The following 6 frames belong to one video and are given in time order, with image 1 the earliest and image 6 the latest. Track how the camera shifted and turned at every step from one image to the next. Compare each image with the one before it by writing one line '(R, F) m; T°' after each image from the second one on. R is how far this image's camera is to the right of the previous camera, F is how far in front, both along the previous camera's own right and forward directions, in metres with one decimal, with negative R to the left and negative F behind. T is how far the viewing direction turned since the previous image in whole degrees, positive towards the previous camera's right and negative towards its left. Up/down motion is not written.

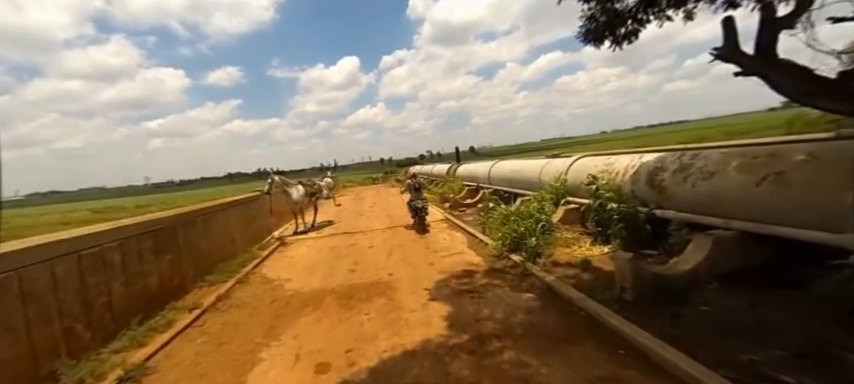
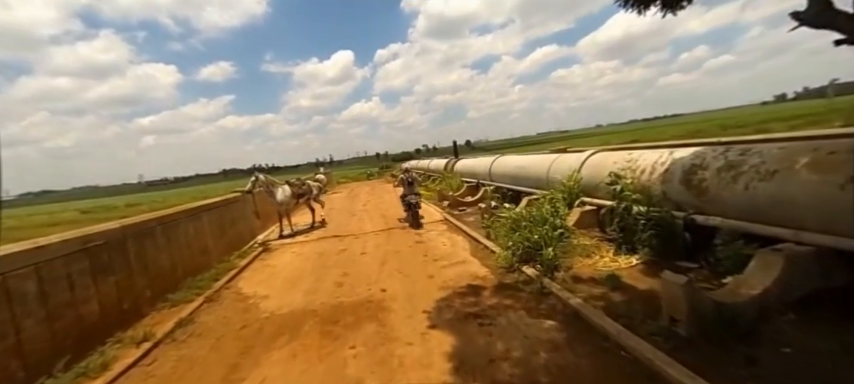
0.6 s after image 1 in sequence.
(0.0, +0.9) m; +1°
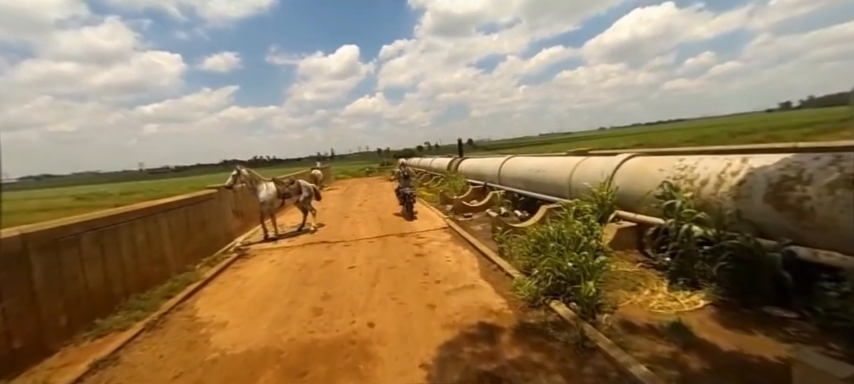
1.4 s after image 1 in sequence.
(0.0, +1.2) m; 0°
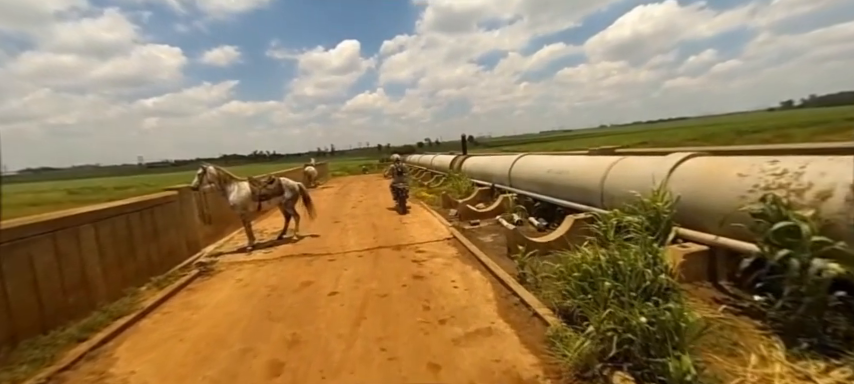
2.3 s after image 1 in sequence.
(0.0, +1.3) m; 0°
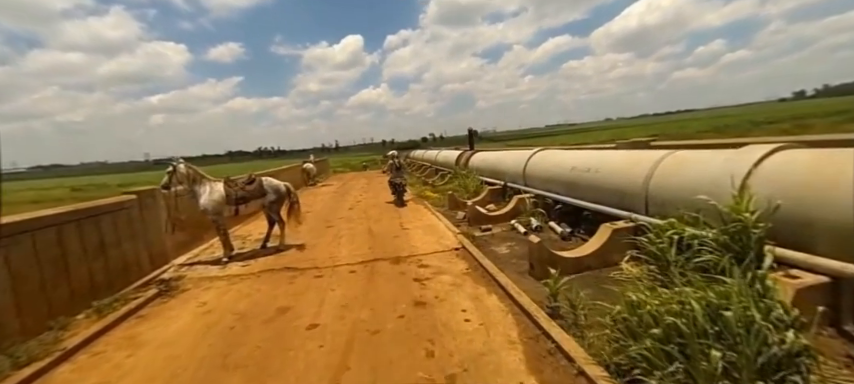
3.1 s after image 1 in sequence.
(0.0, +1.1) m; -1°
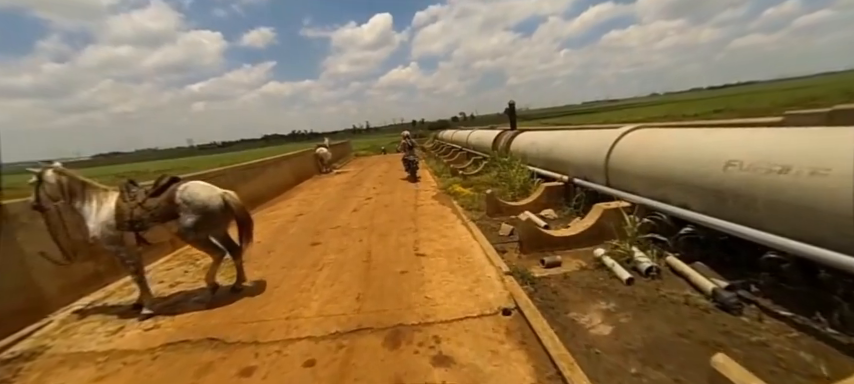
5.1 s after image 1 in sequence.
(+0.1, +2.9) m; -5°
